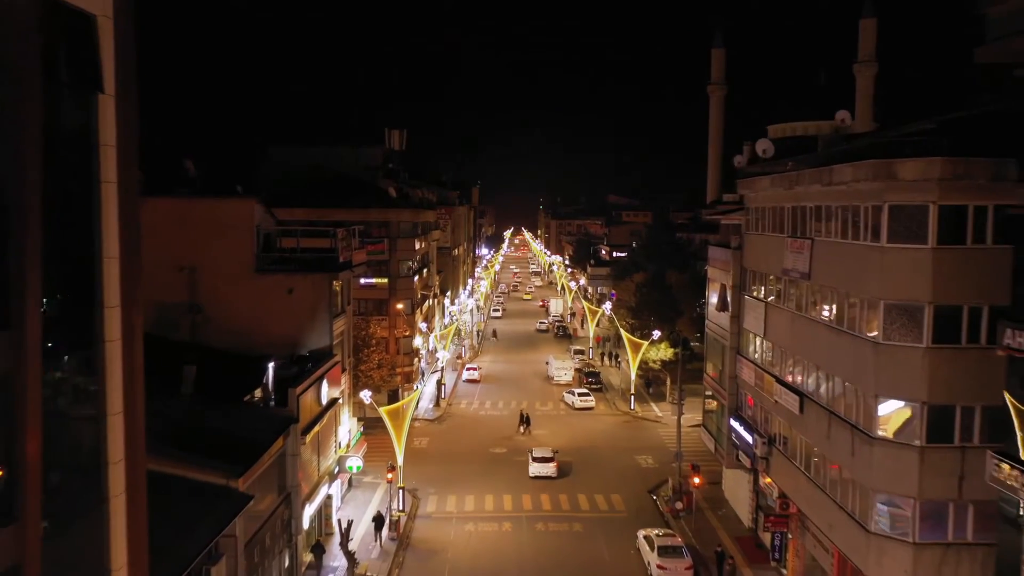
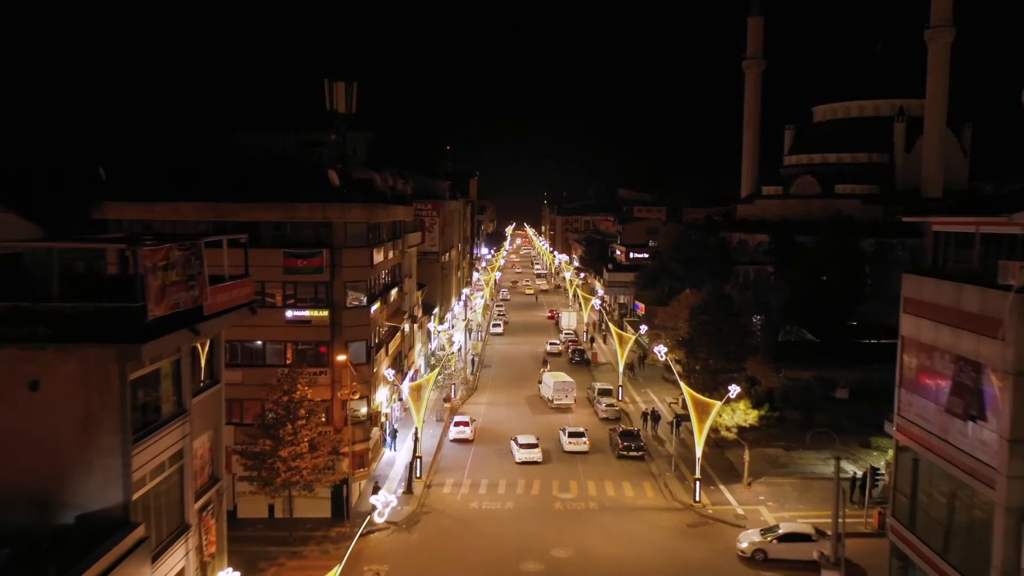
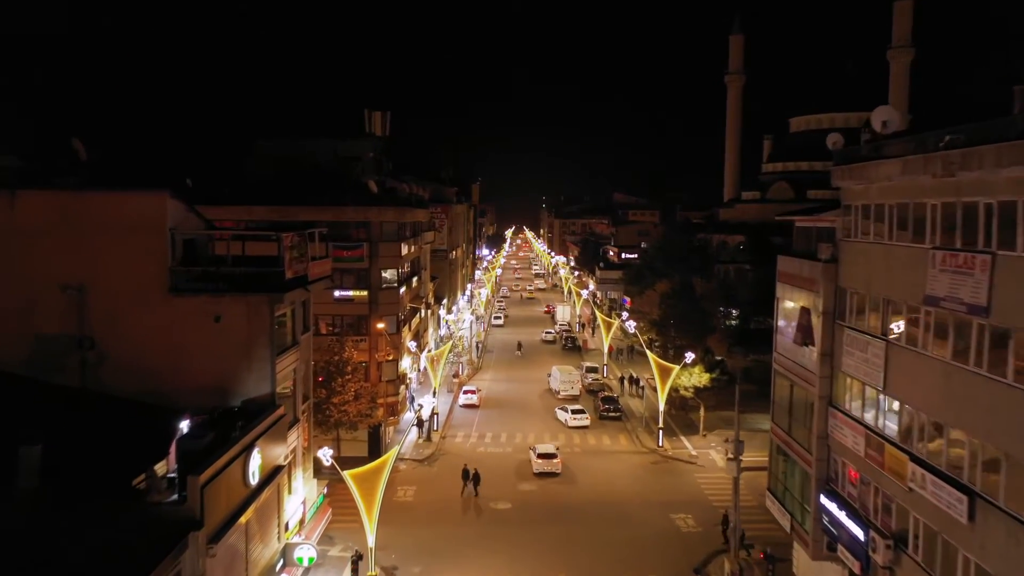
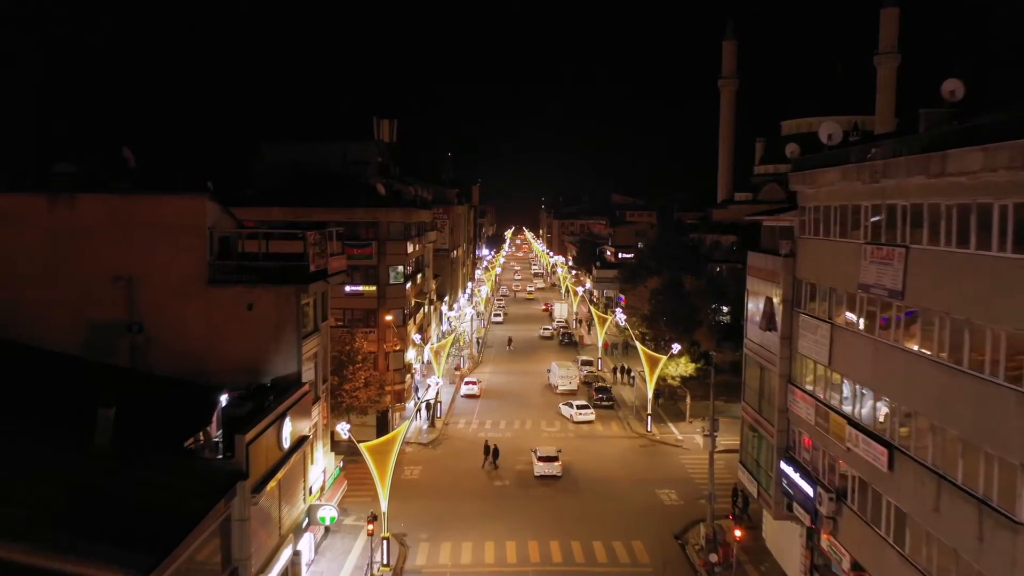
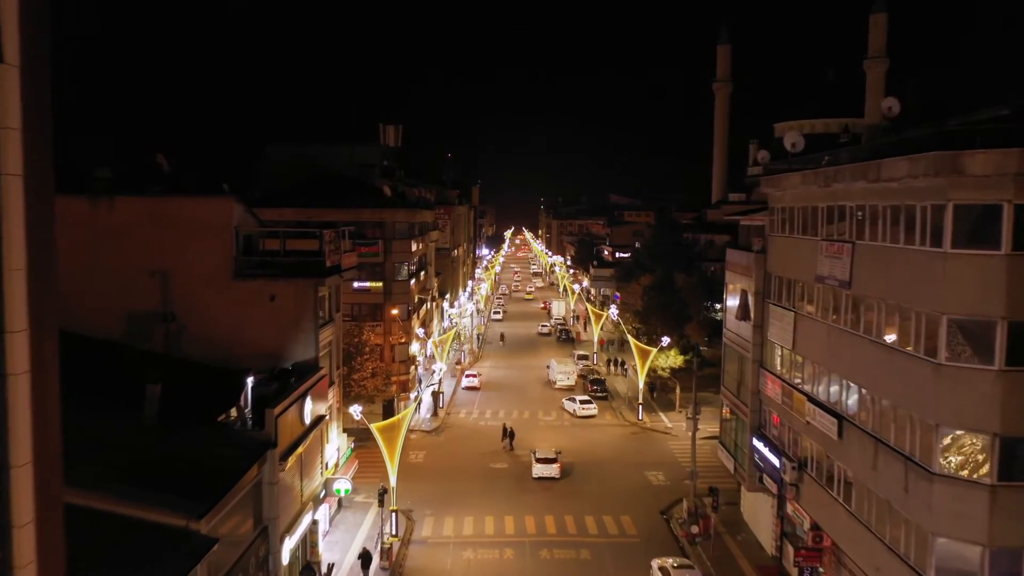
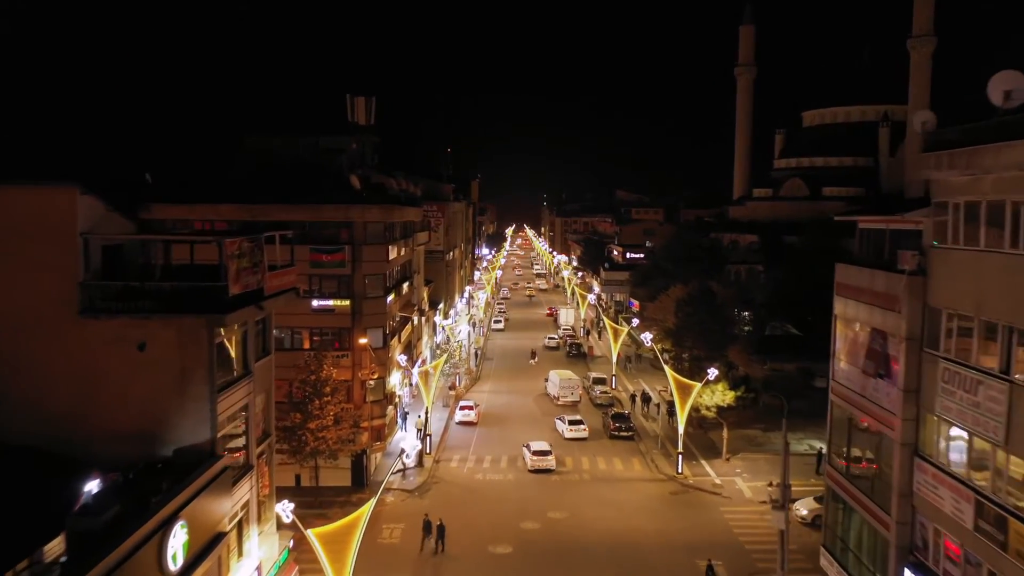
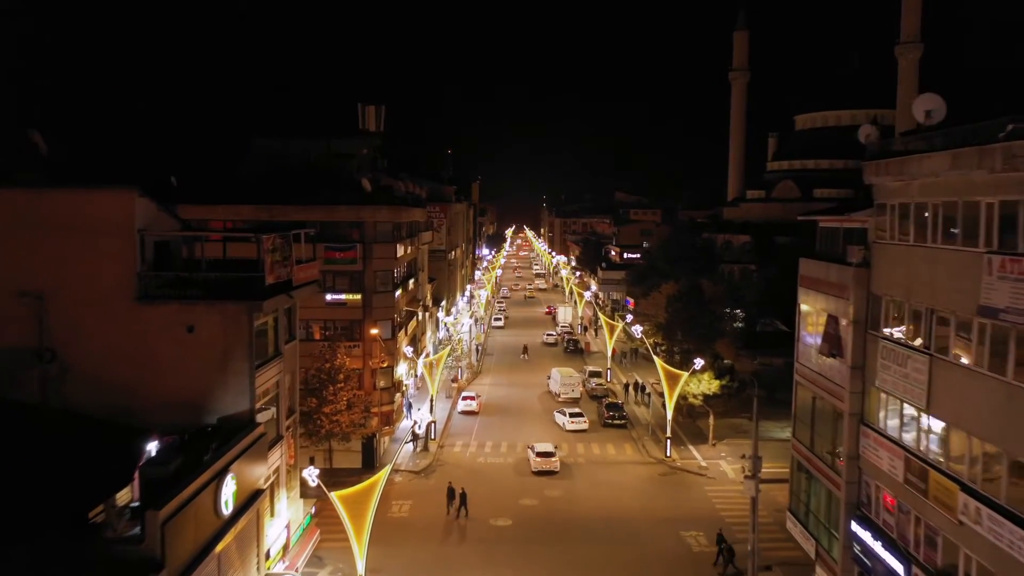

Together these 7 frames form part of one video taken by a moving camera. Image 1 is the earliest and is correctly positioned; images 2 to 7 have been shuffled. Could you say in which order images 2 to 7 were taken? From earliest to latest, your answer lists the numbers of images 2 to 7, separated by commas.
5, 4, 3, 7, 6, 2
